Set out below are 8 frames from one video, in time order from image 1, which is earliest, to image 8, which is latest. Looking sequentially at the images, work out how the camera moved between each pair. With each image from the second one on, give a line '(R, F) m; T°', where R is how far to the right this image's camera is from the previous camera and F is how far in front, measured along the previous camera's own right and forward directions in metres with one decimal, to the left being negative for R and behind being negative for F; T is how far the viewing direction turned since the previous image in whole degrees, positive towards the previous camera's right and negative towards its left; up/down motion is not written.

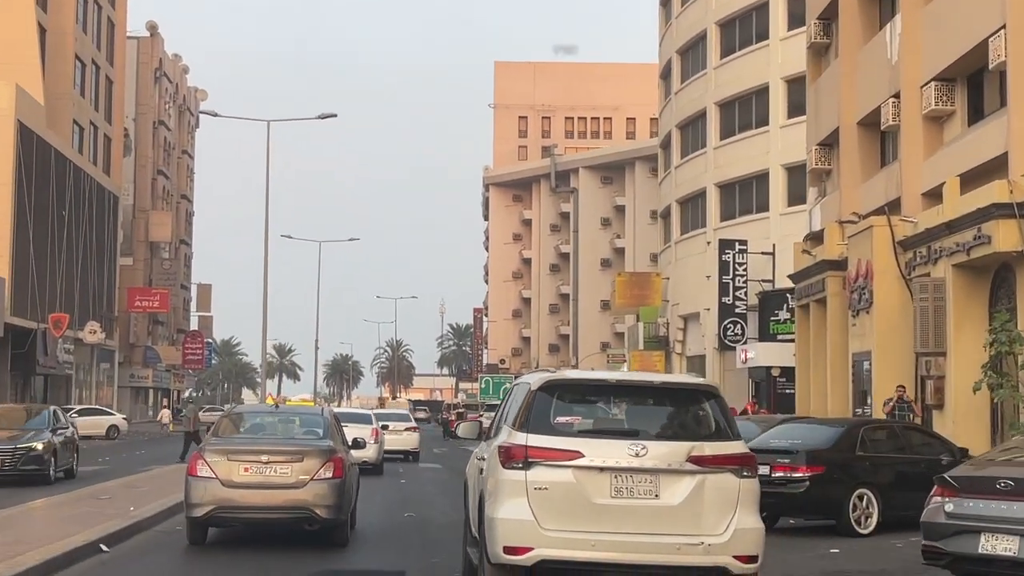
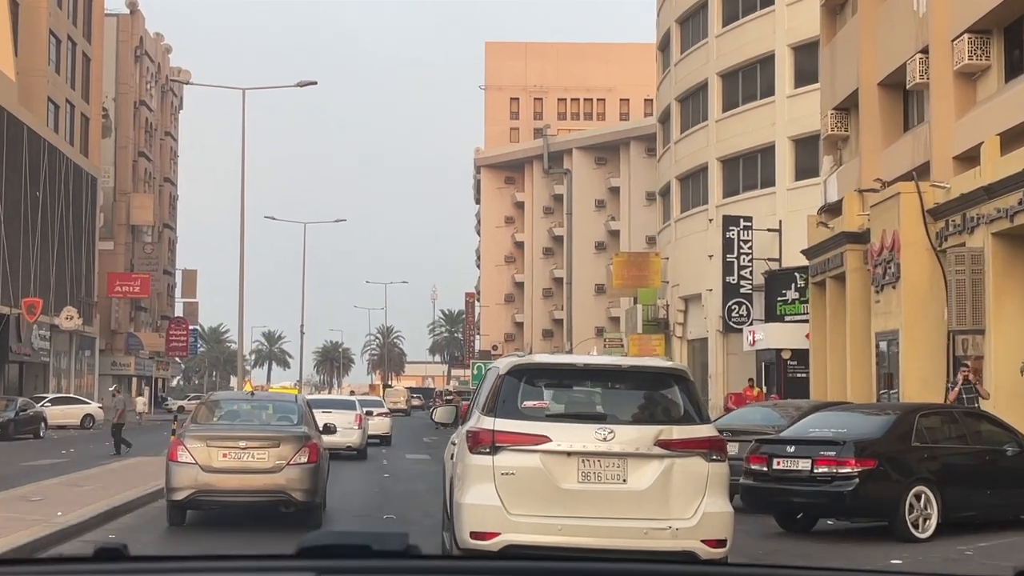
(0.0, +2.1) m; 0°
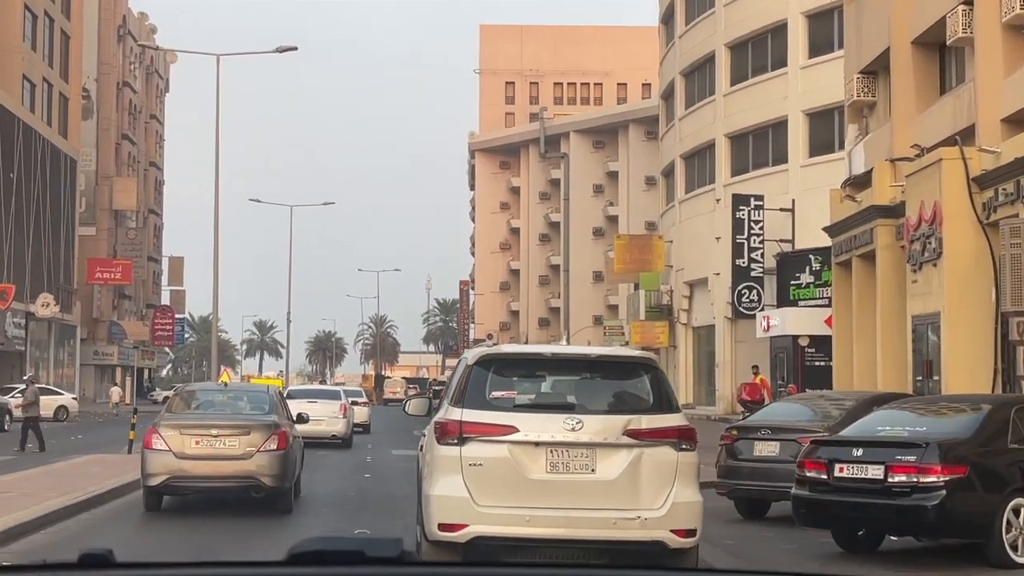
(0.0, +2.3) m; 0°
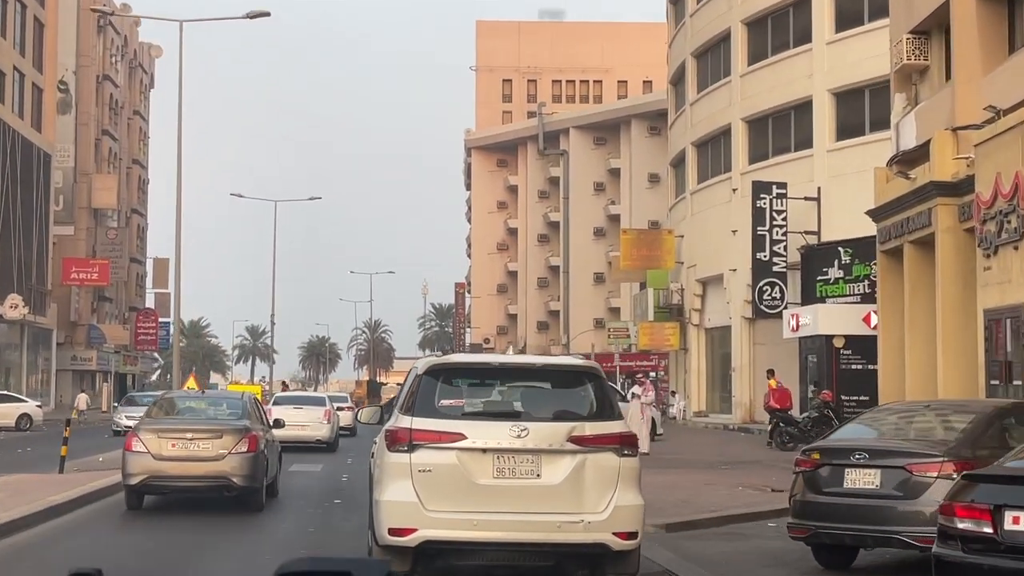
(0.0, +3.2) m; 0°
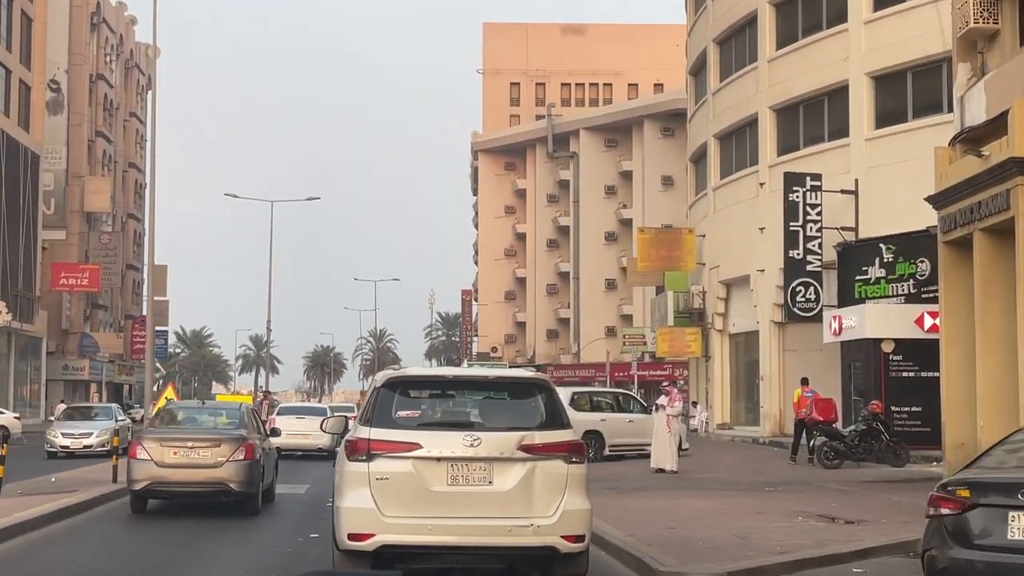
(-0.1, +2.7) m; 0°
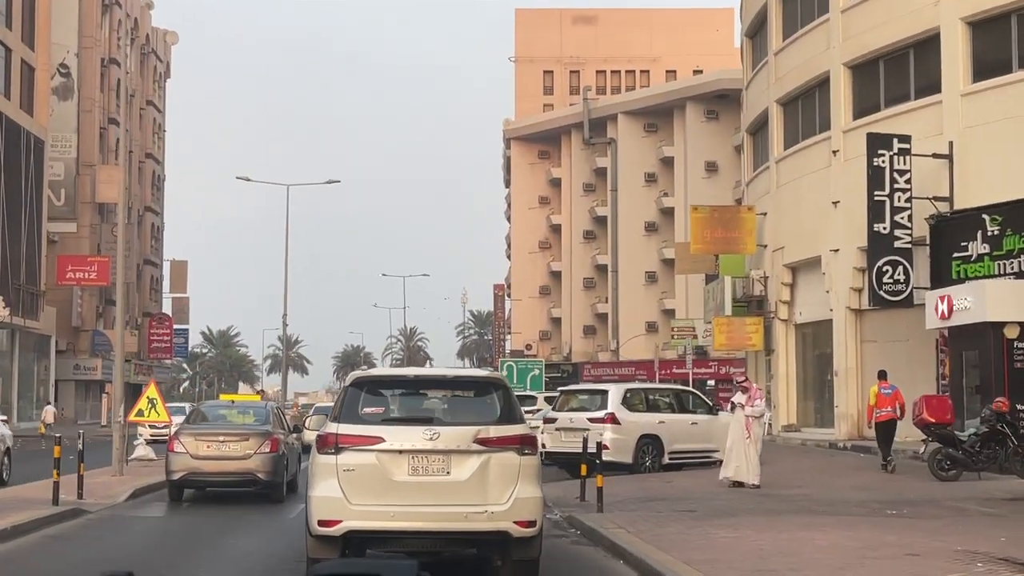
(-0.1, +4.0) m; -1°
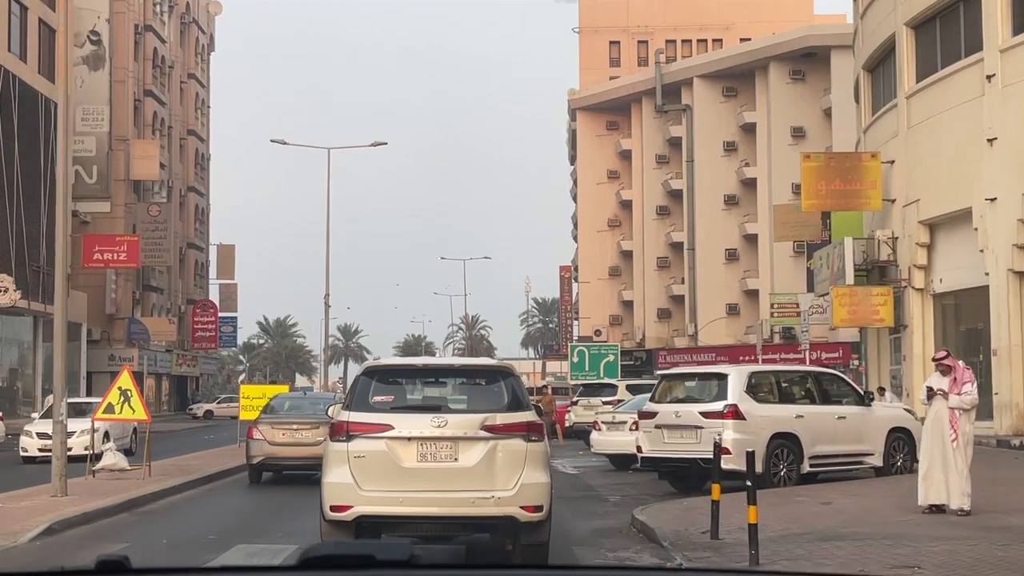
(-0.2, +5.5) m; -3°
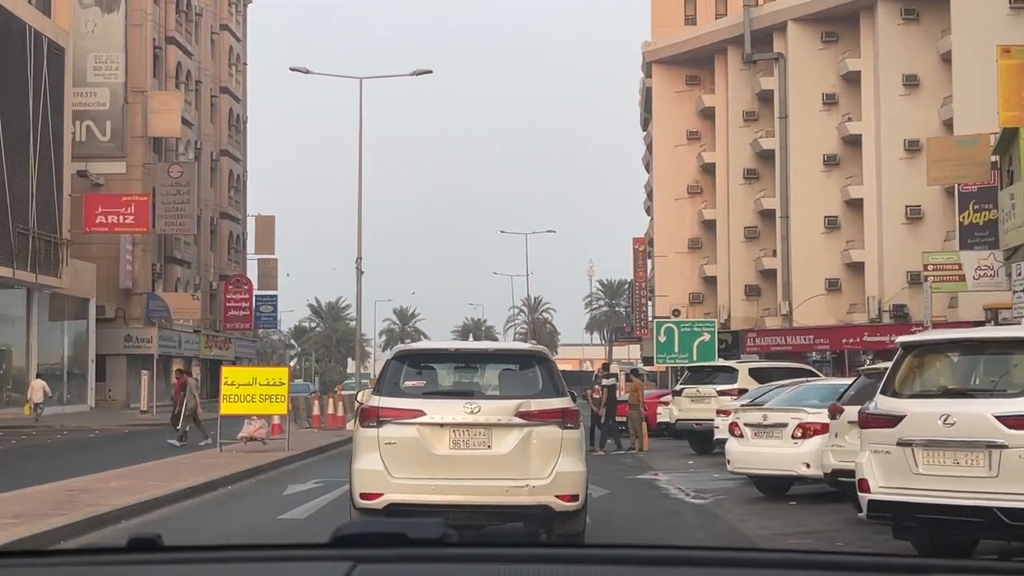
(-0.3, +7.6) m; -3°
